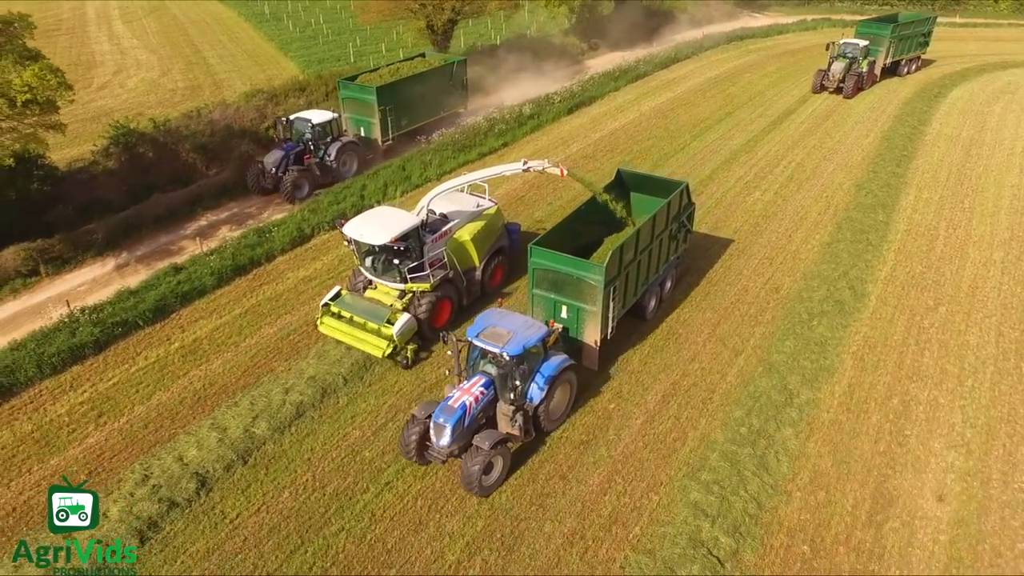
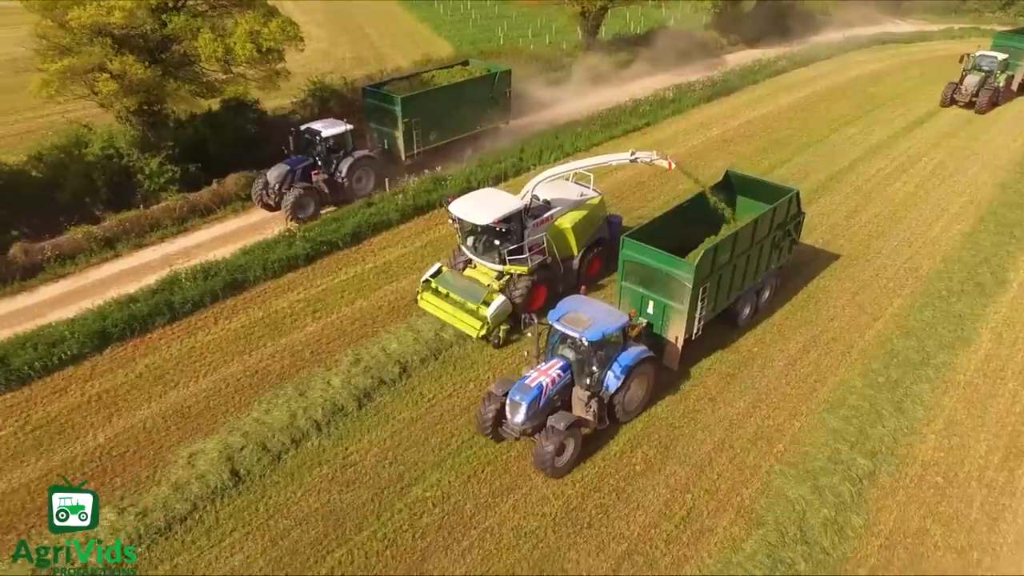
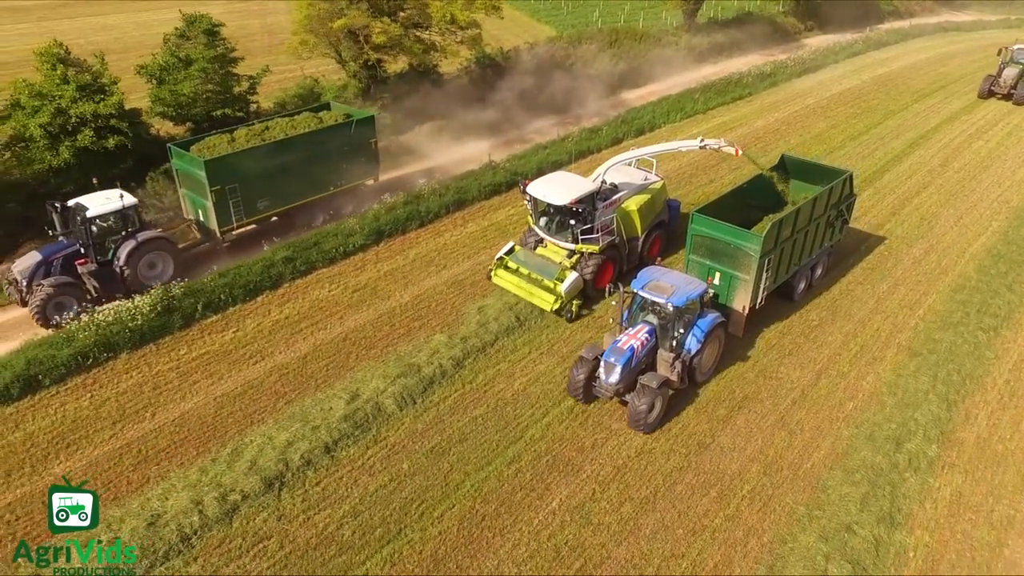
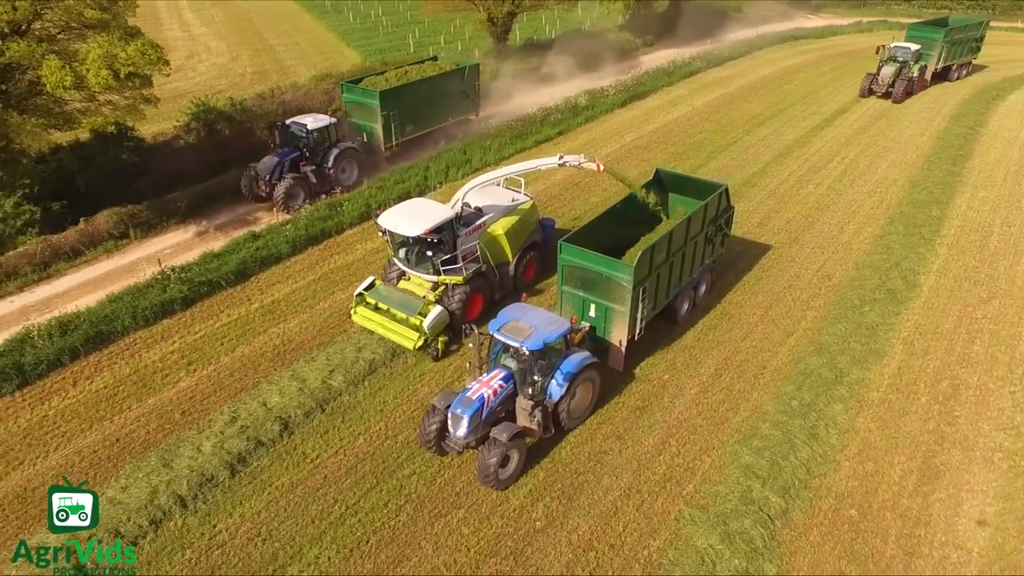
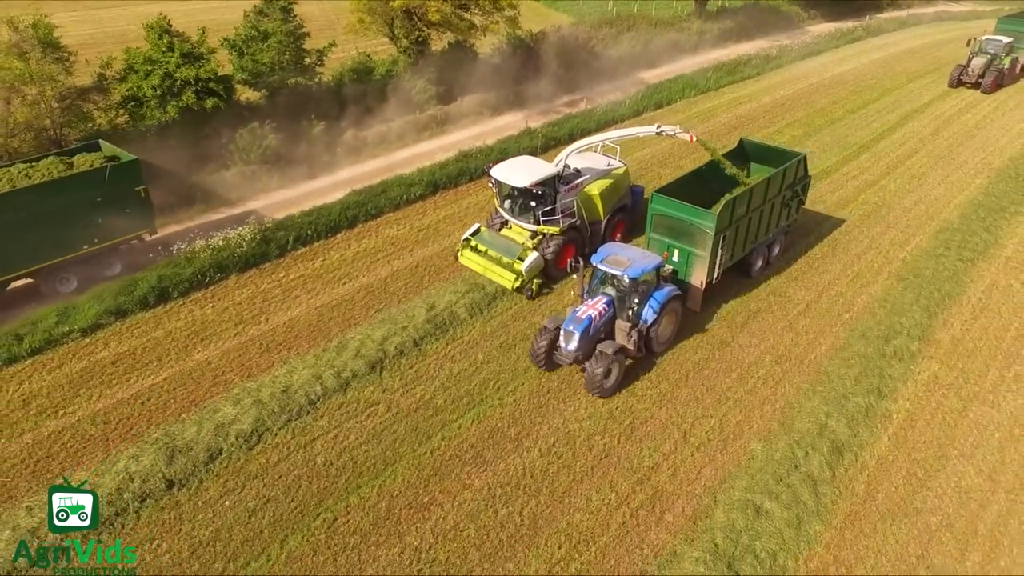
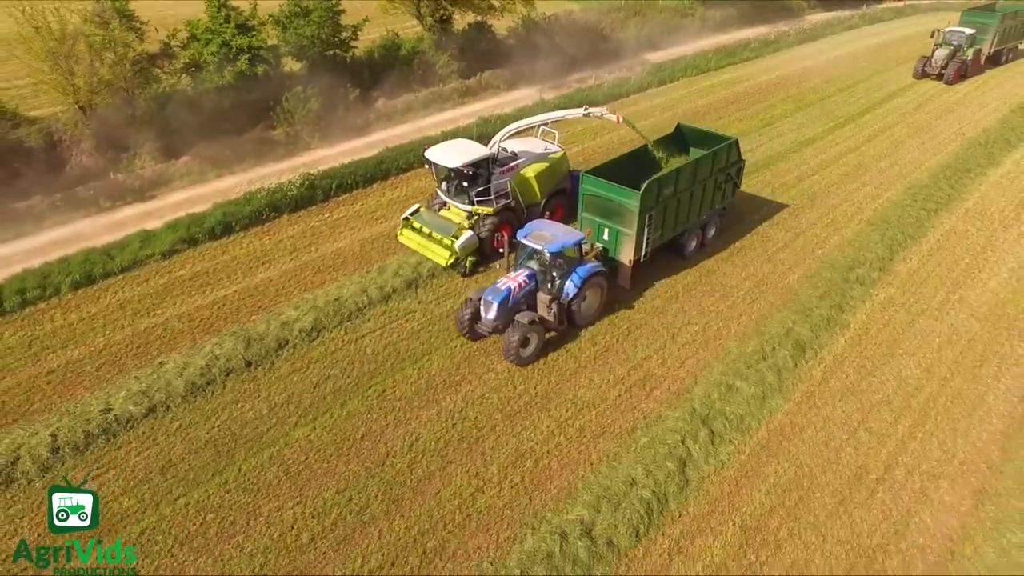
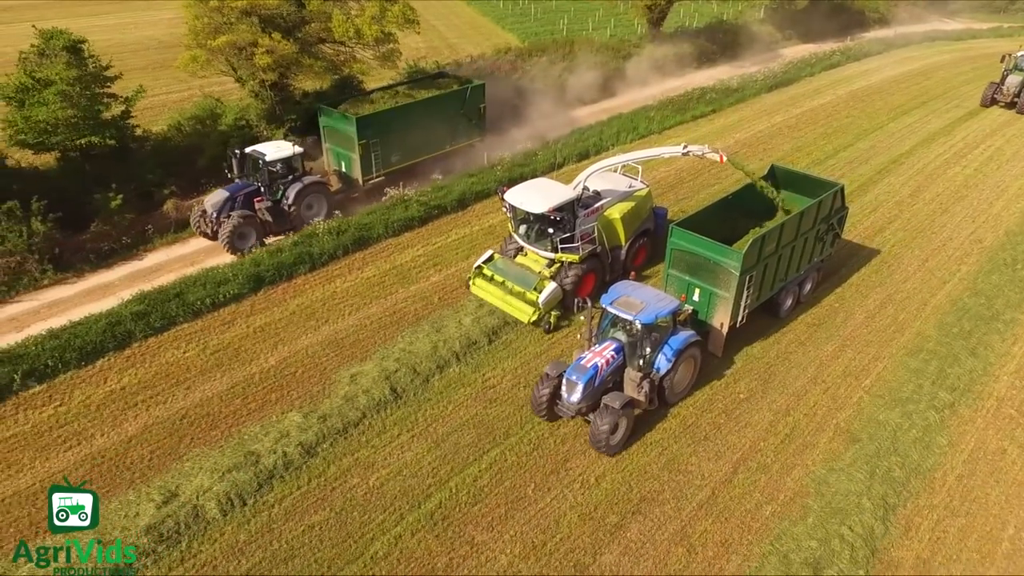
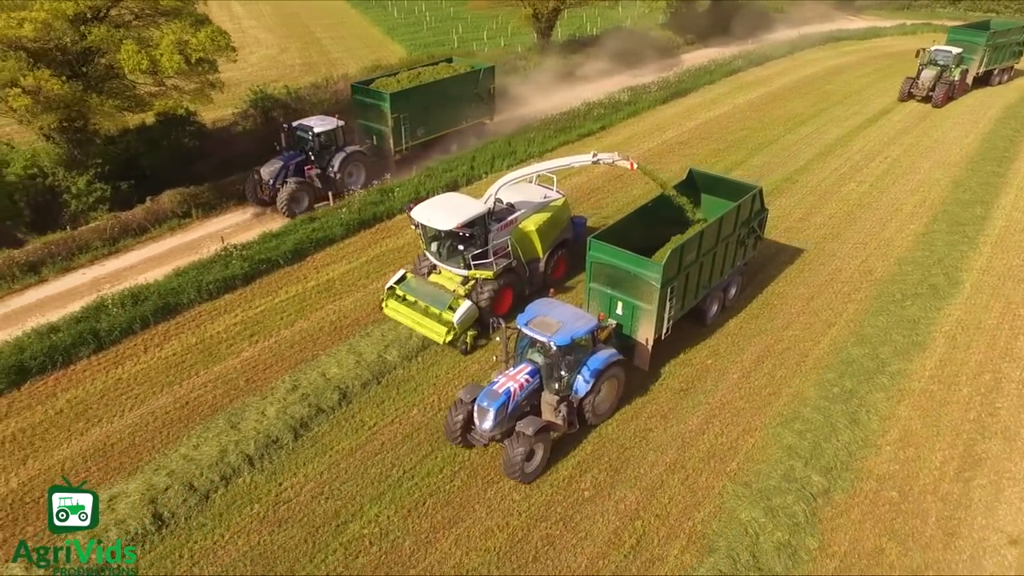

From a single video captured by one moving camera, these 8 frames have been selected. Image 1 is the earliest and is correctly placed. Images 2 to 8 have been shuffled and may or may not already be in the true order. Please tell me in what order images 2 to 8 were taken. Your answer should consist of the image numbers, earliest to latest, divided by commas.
4, 8, 2, 7, 3, 5, 6
